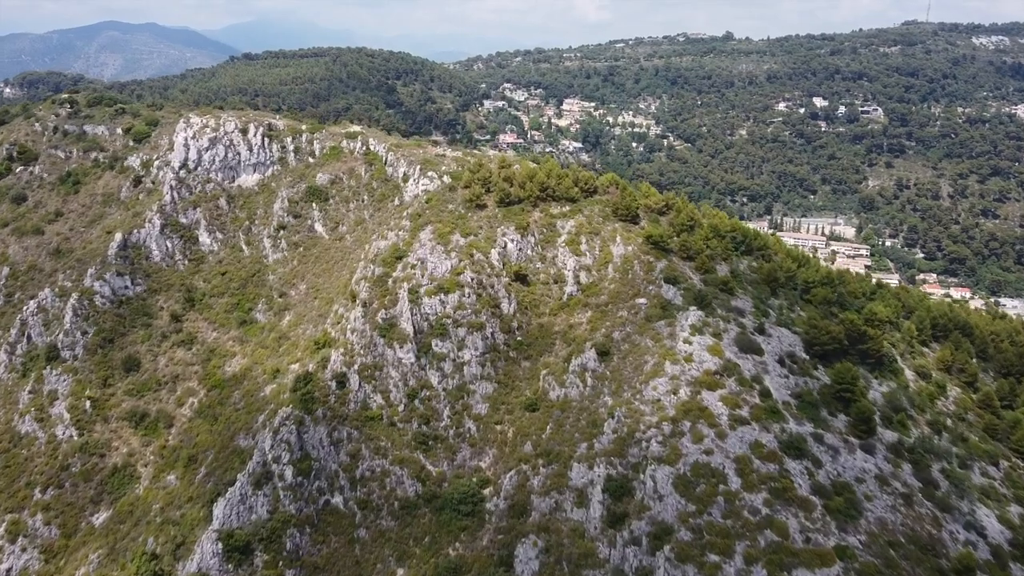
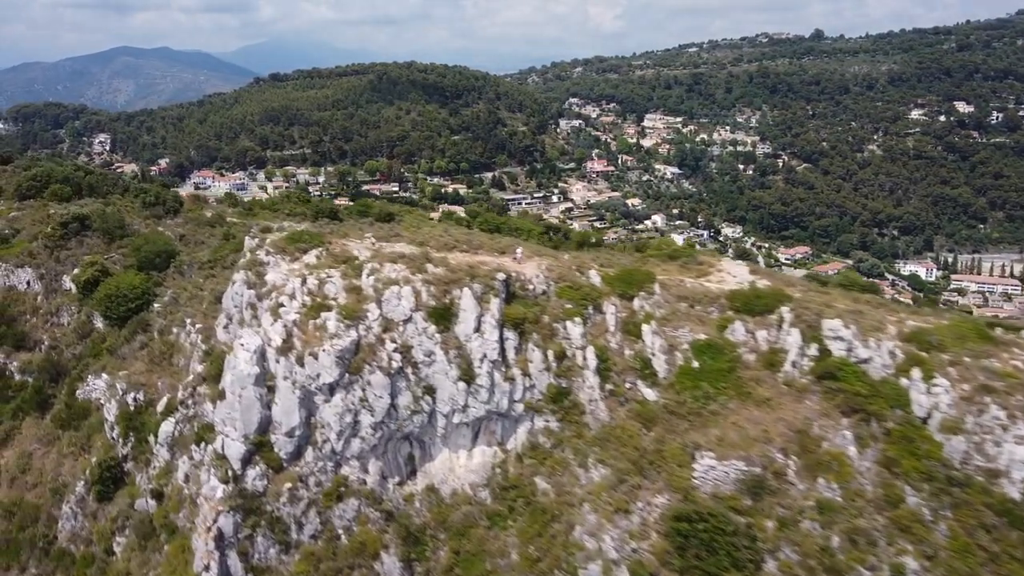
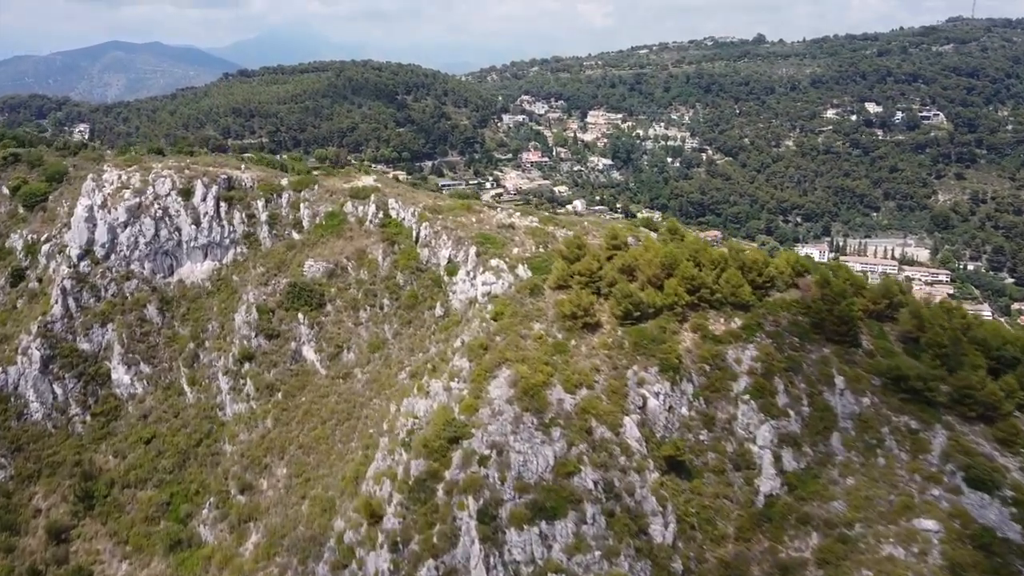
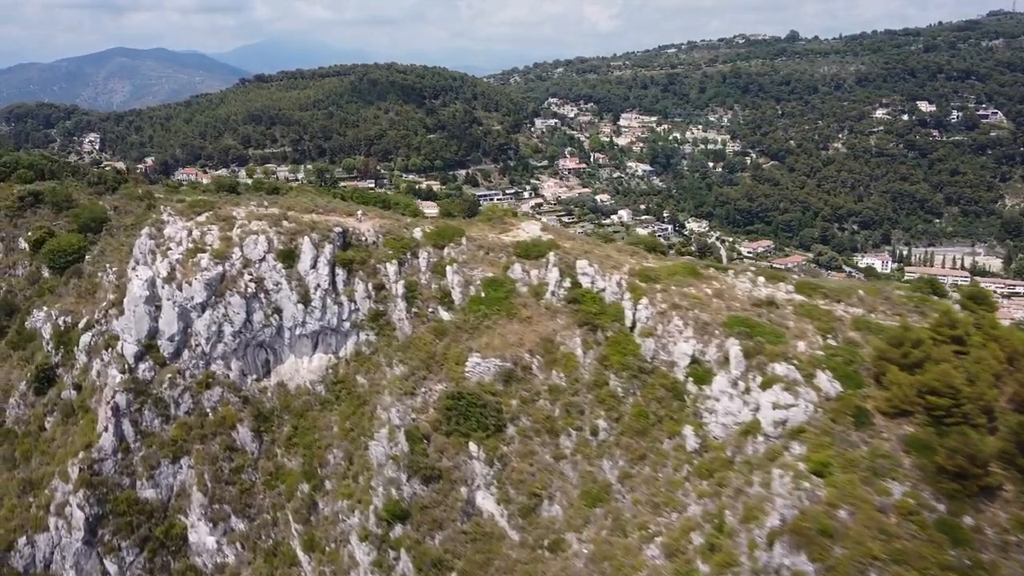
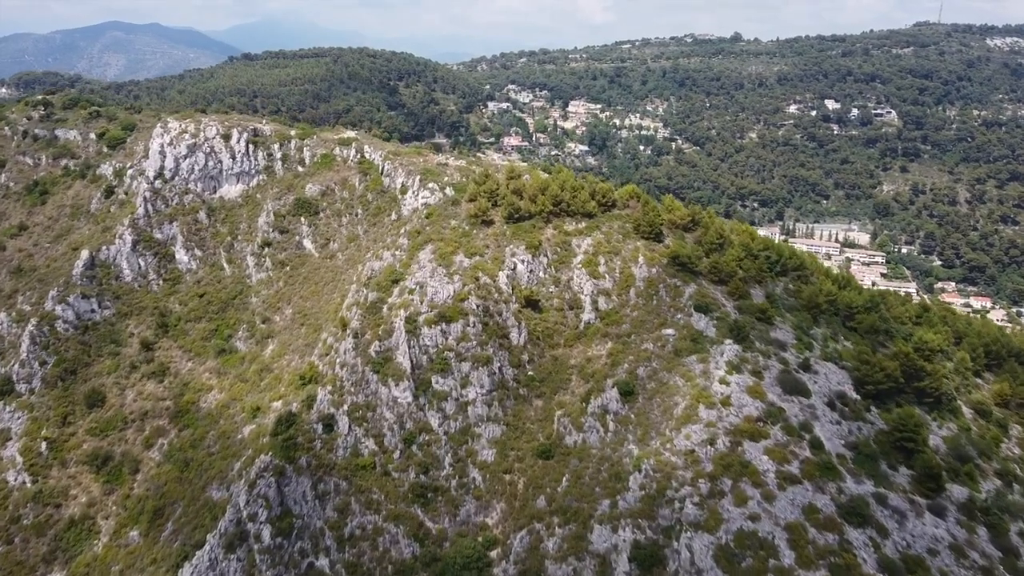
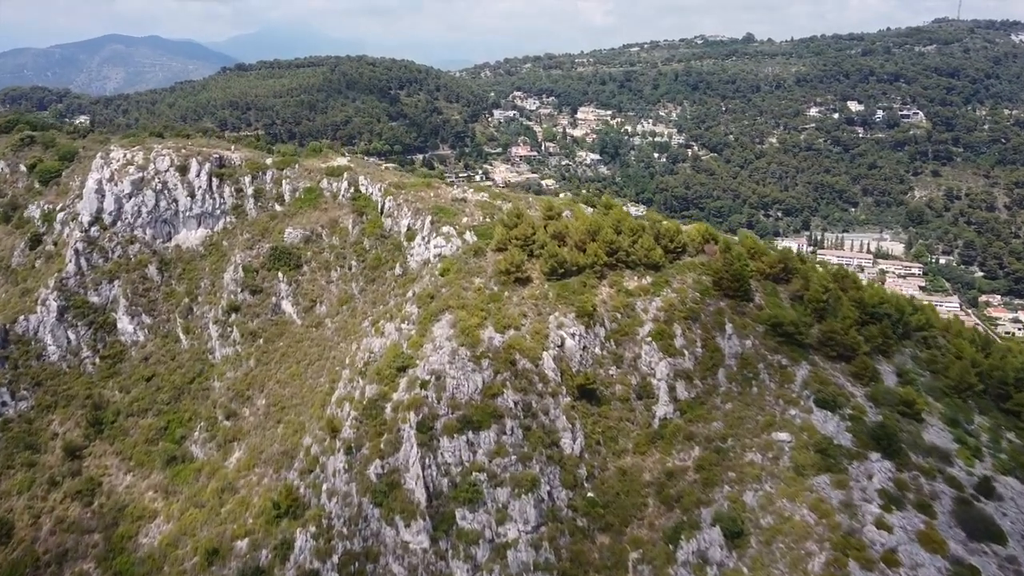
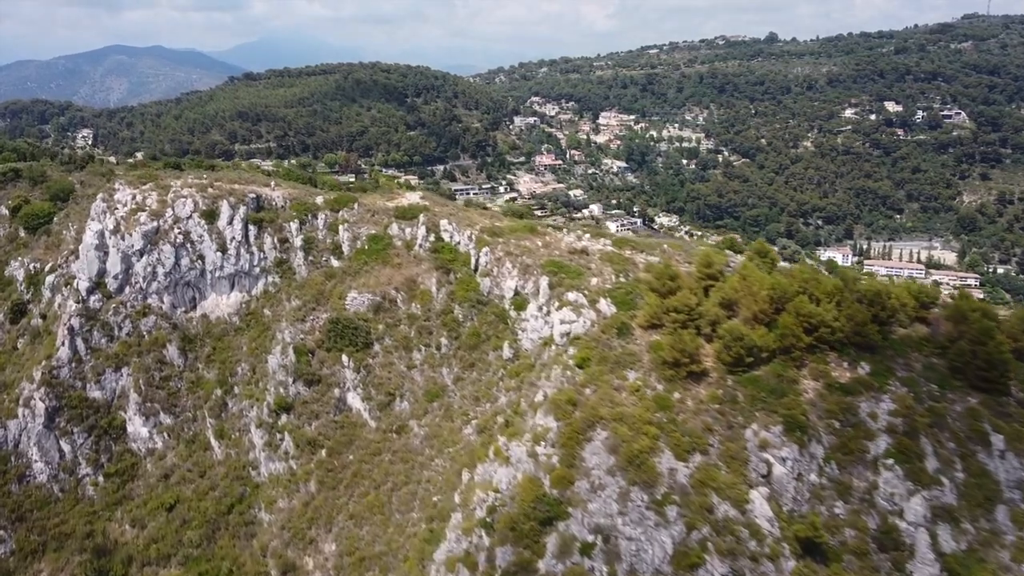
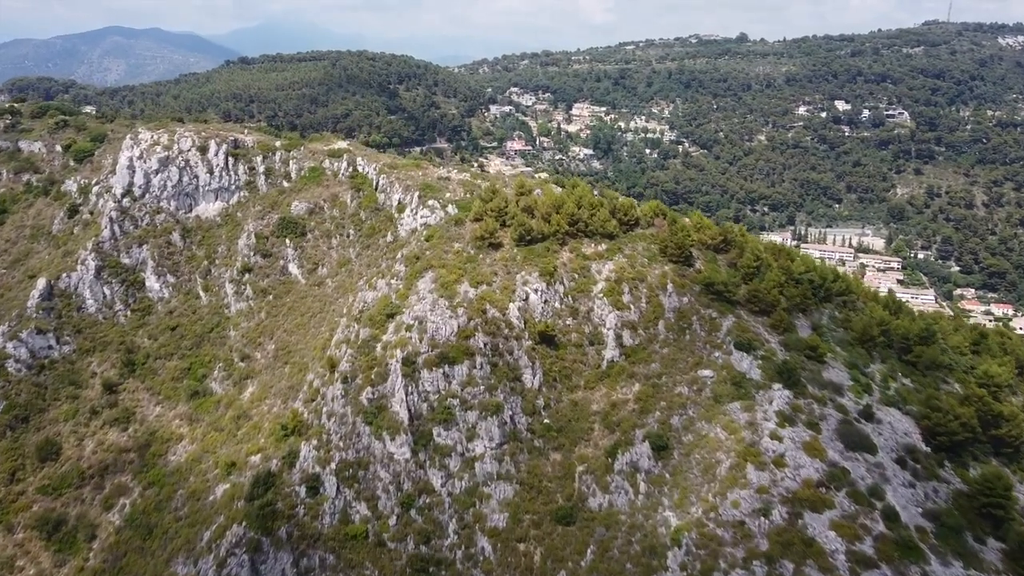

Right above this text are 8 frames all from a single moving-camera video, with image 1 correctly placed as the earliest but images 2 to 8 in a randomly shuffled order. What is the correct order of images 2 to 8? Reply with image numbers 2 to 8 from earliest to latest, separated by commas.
5, 8, 6, 3, 7, 4, 2
